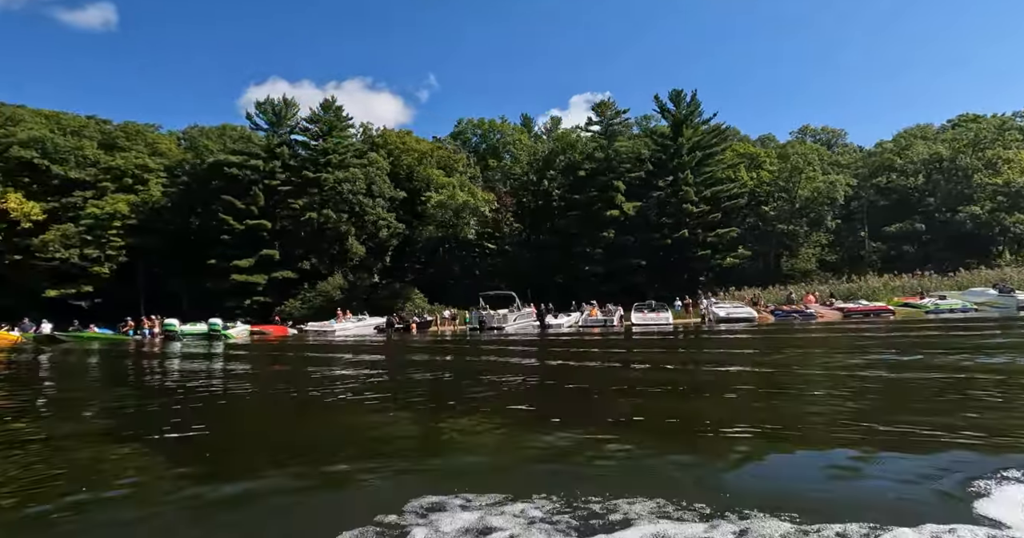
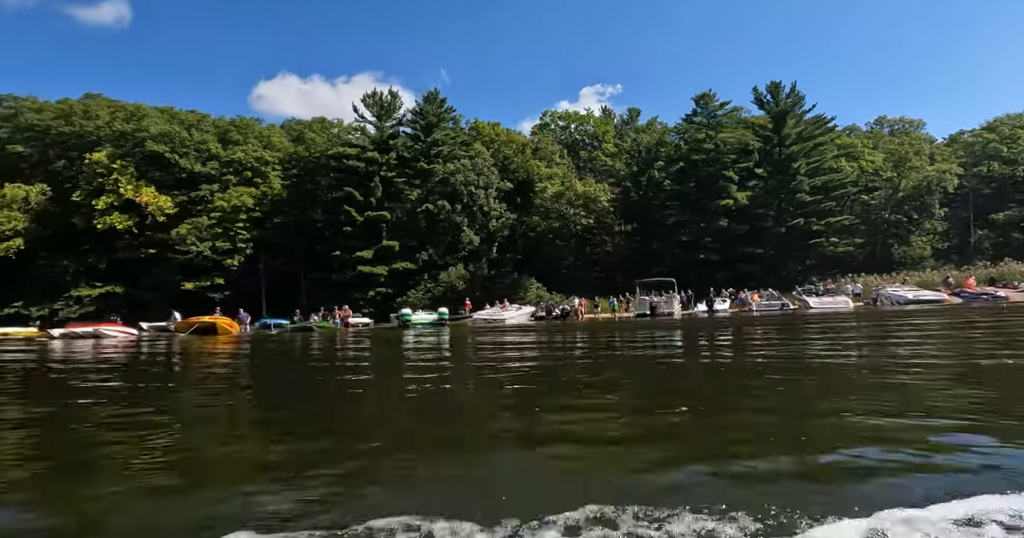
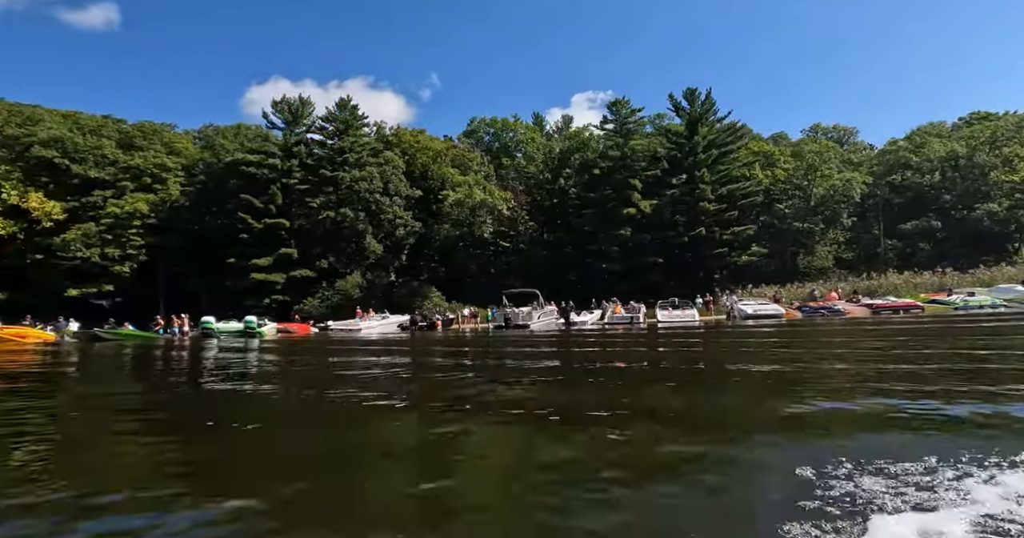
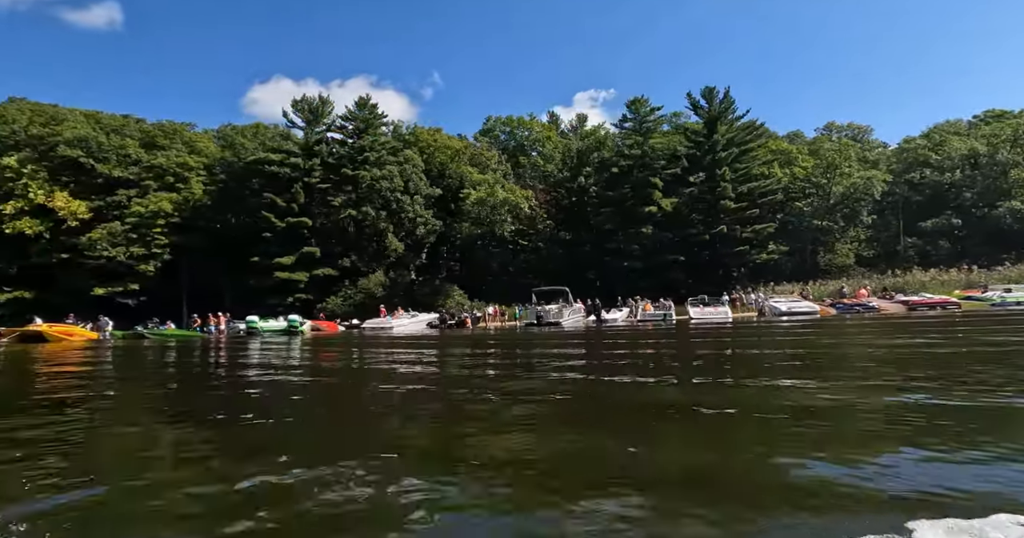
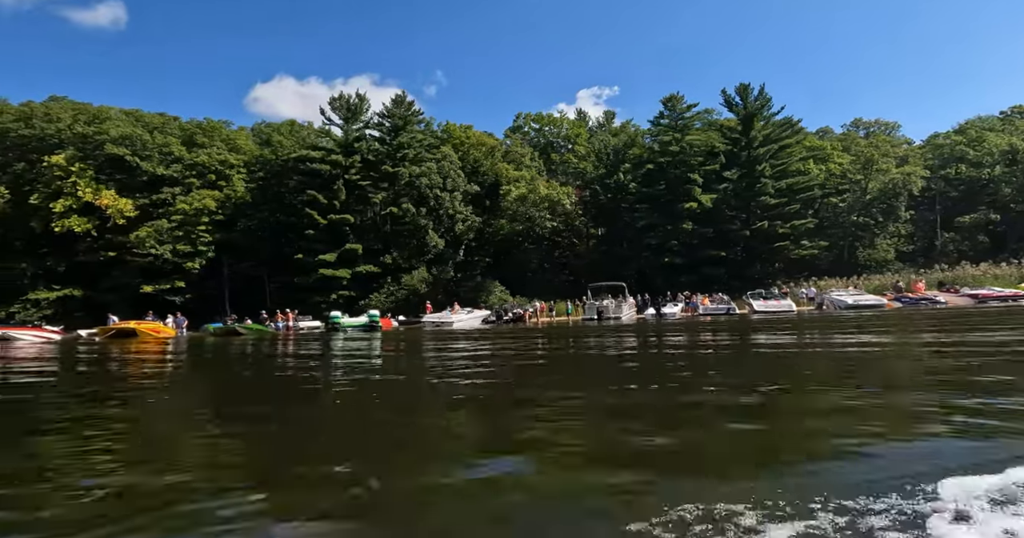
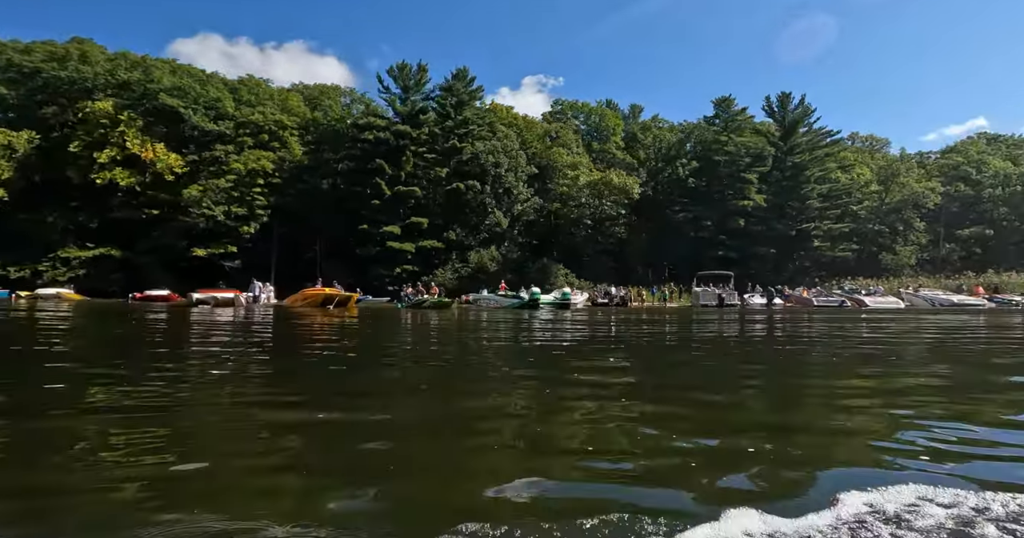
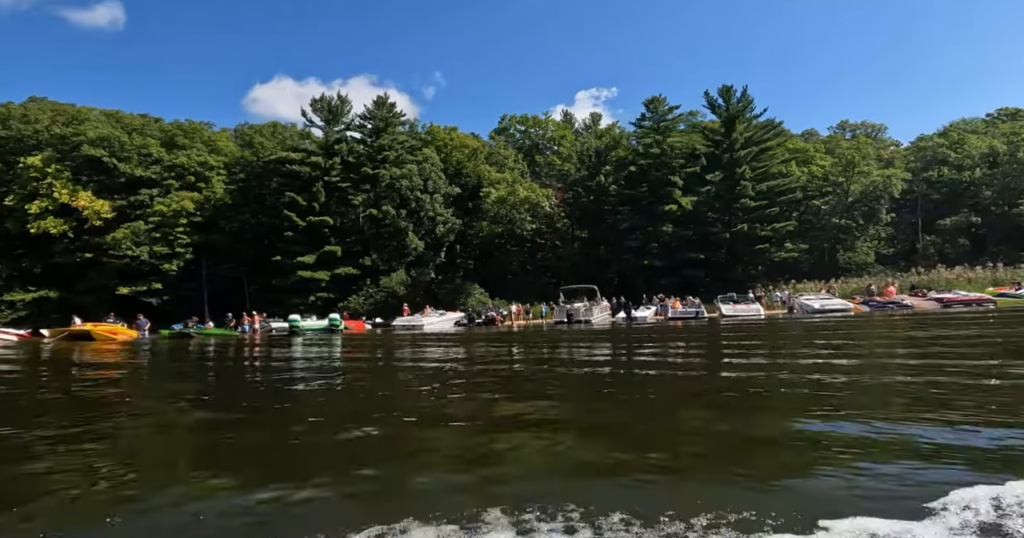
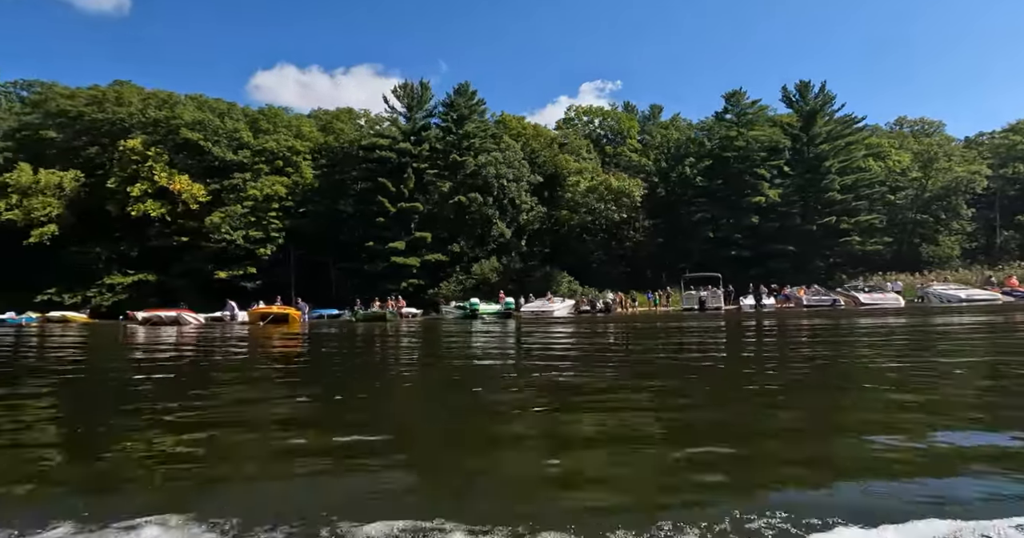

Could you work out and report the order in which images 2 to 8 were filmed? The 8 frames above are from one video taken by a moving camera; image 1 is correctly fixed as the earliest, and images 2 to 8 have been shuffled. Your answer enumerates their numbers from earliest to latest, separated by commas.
3, 4, 7, 5, 2, 8, 6
